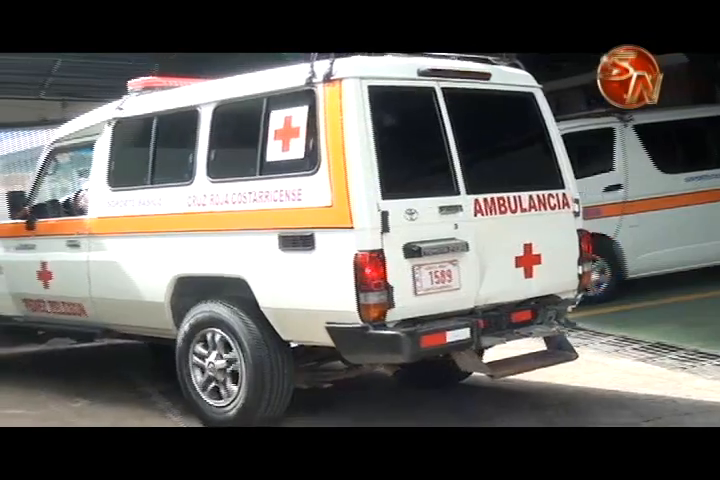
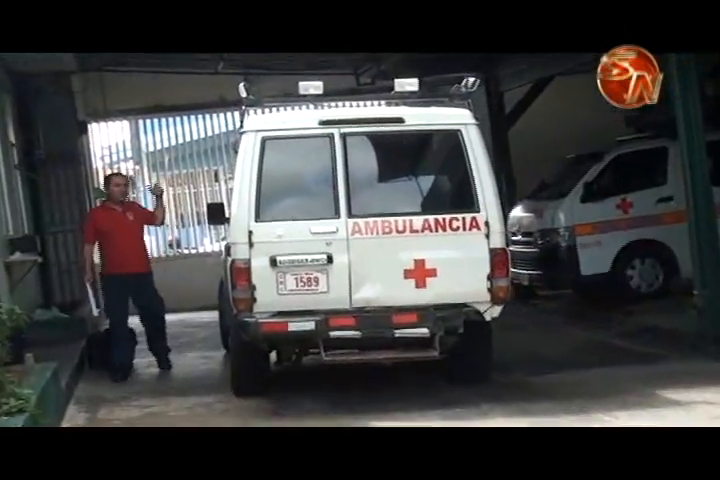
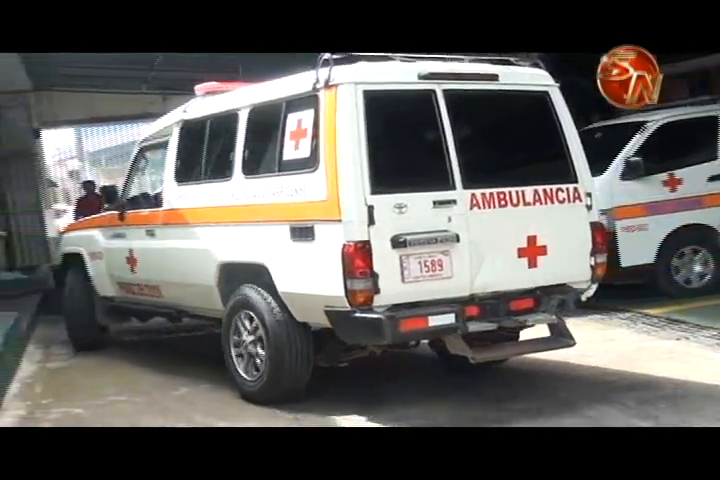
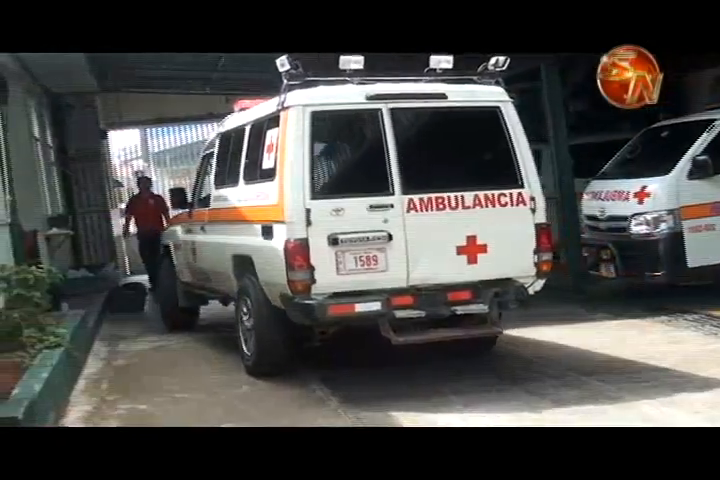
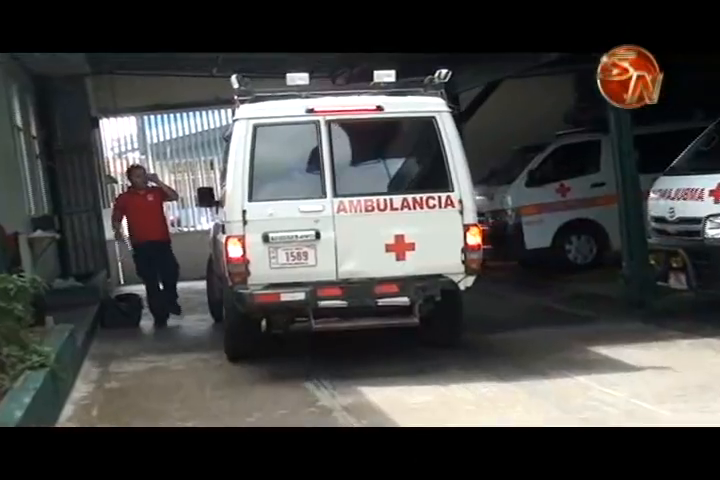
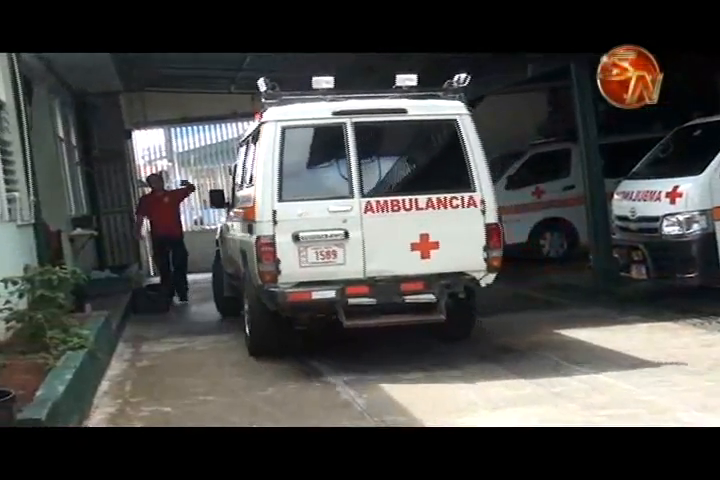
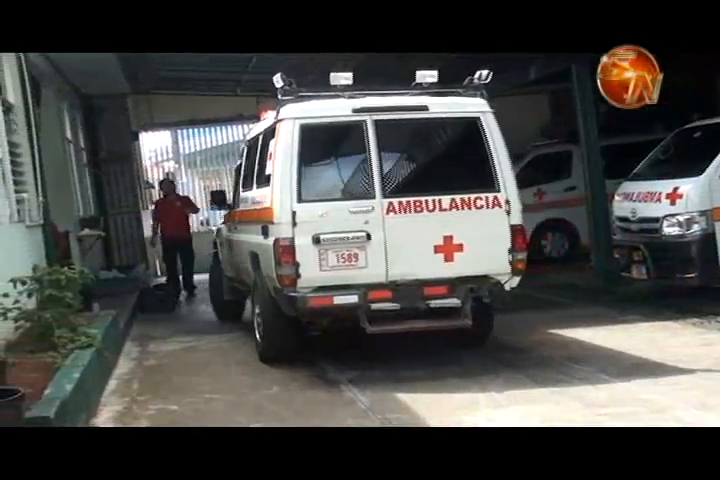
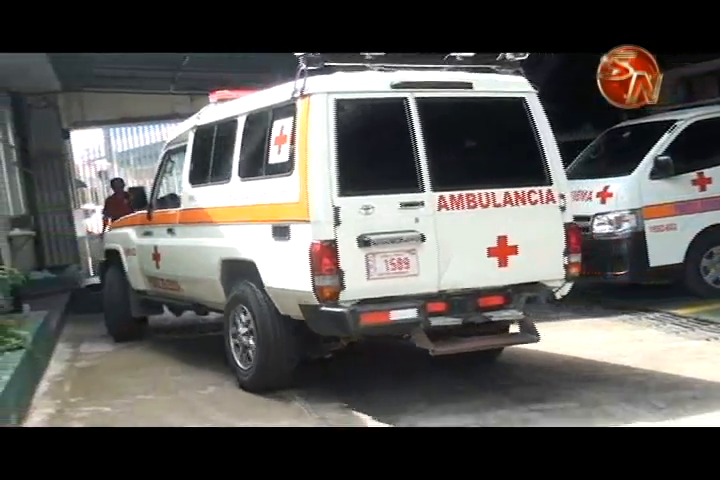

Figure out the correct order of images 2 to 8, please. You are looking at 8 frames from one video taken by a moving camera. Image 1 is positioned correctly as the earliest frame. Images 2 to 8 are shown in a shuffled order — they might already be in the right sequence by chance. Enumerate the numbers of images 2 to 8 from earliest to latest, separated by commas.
3, 8, 4, 7, 6, 5, 2
